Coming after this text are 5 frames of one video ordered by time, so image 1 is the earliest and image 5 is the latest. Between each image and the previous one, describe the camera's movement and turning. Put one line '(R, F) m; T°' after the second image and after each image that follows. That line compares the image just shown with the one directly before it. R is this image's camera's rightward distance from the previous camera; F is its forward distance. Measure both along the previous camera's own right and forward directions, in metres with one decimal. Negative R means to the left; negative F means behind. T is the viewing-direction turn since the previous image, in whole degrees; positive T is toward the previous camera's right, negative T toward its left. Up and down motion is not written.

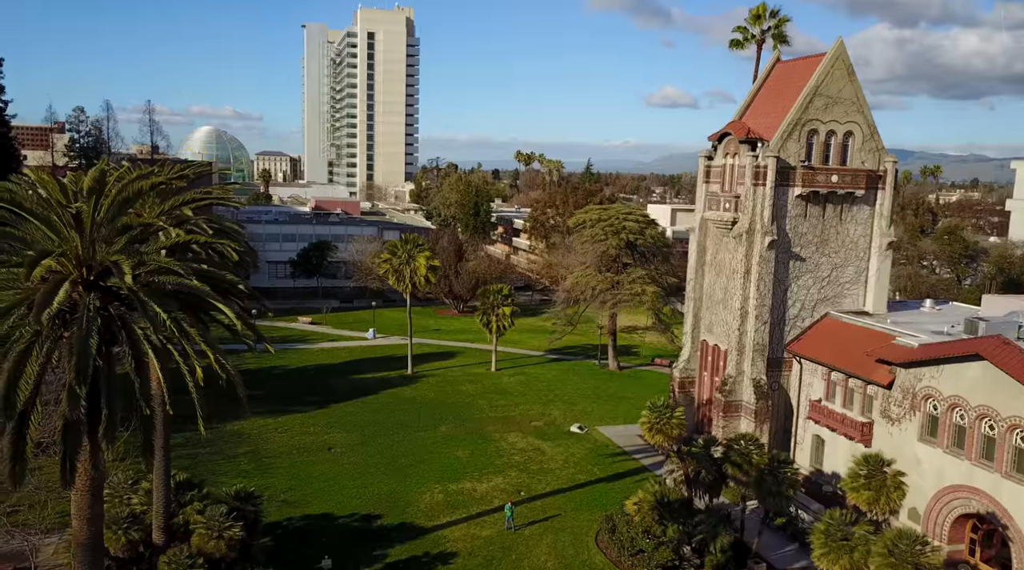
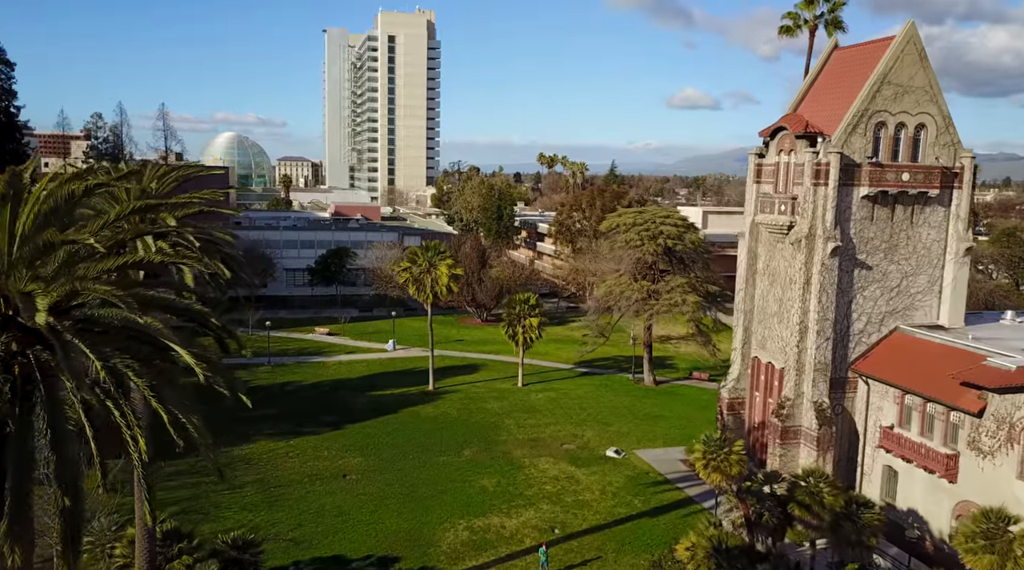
(-0.3, +2.8) m; -2°
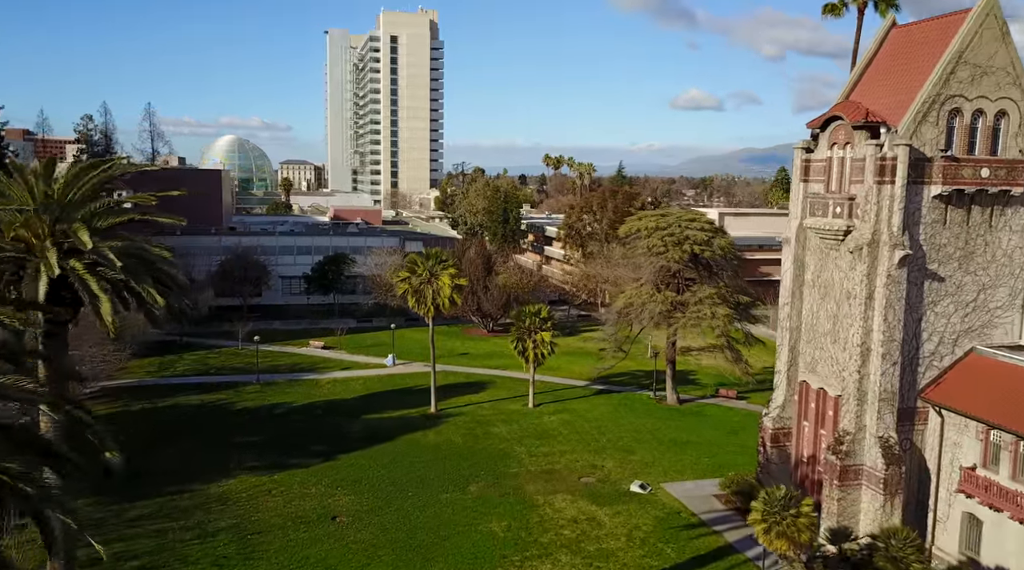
(-0.2, +3.7) m; 0°
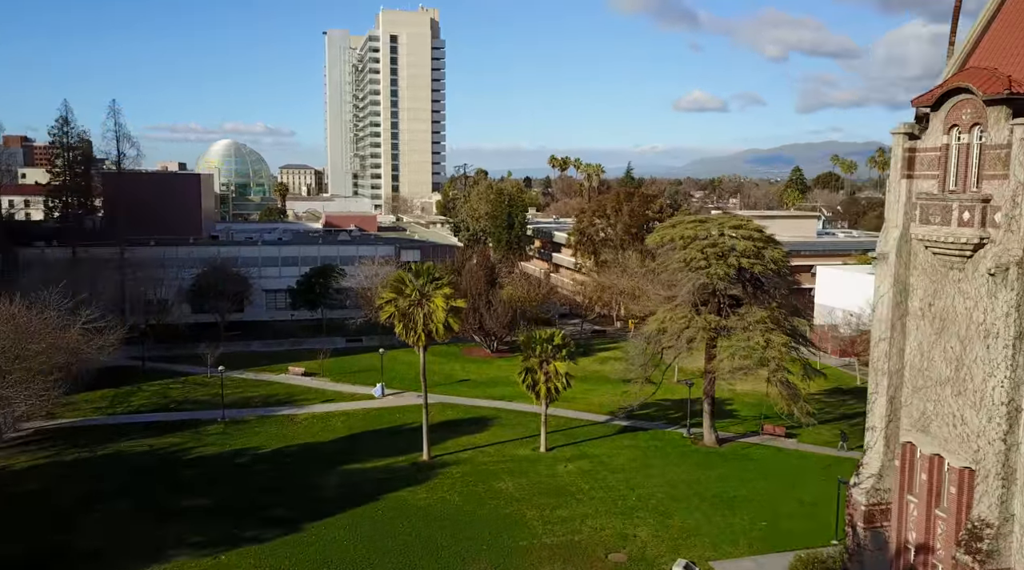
(-0.1, +6.1) m; 0°
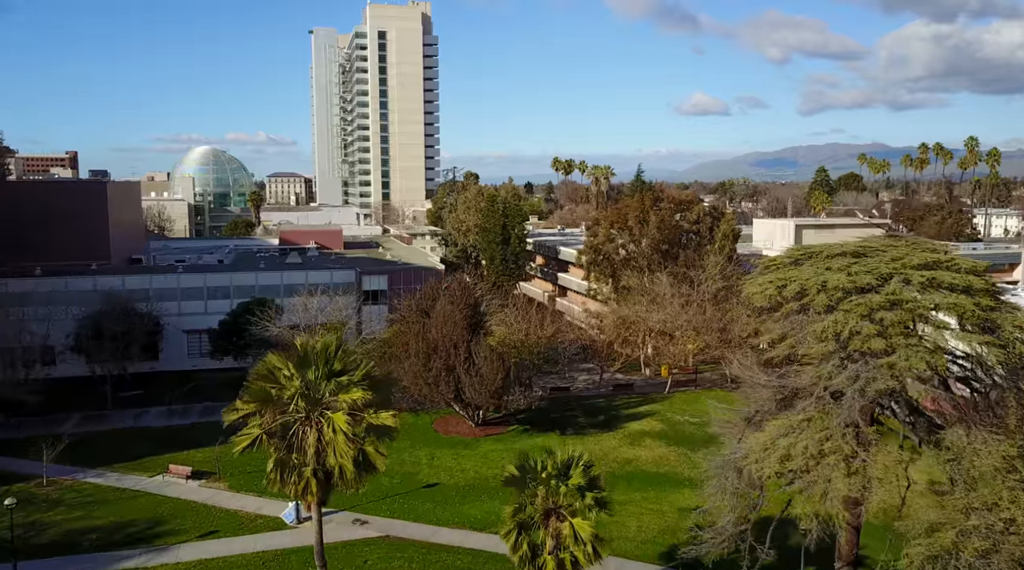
(+0.6, +14.4) m; 0°
